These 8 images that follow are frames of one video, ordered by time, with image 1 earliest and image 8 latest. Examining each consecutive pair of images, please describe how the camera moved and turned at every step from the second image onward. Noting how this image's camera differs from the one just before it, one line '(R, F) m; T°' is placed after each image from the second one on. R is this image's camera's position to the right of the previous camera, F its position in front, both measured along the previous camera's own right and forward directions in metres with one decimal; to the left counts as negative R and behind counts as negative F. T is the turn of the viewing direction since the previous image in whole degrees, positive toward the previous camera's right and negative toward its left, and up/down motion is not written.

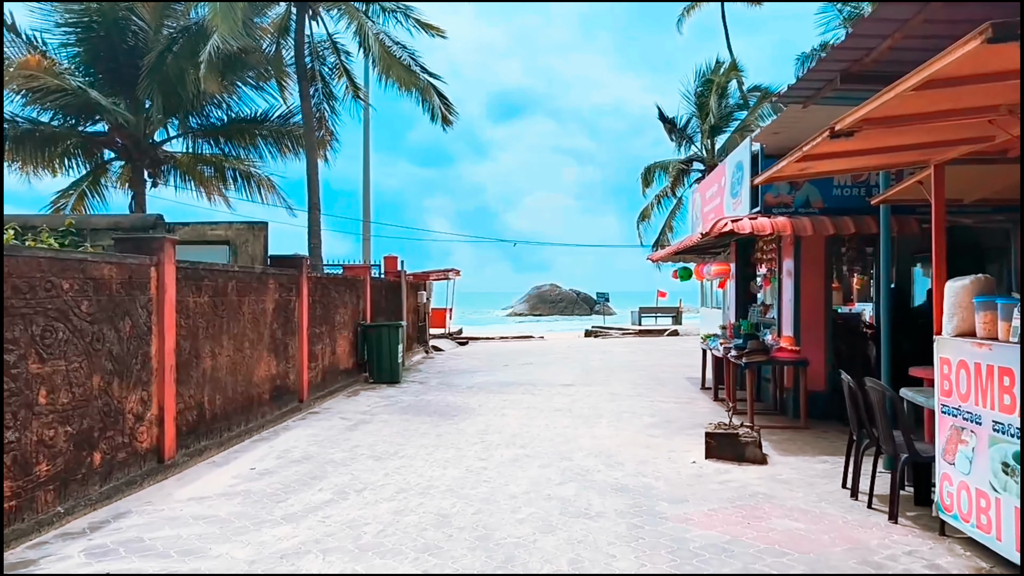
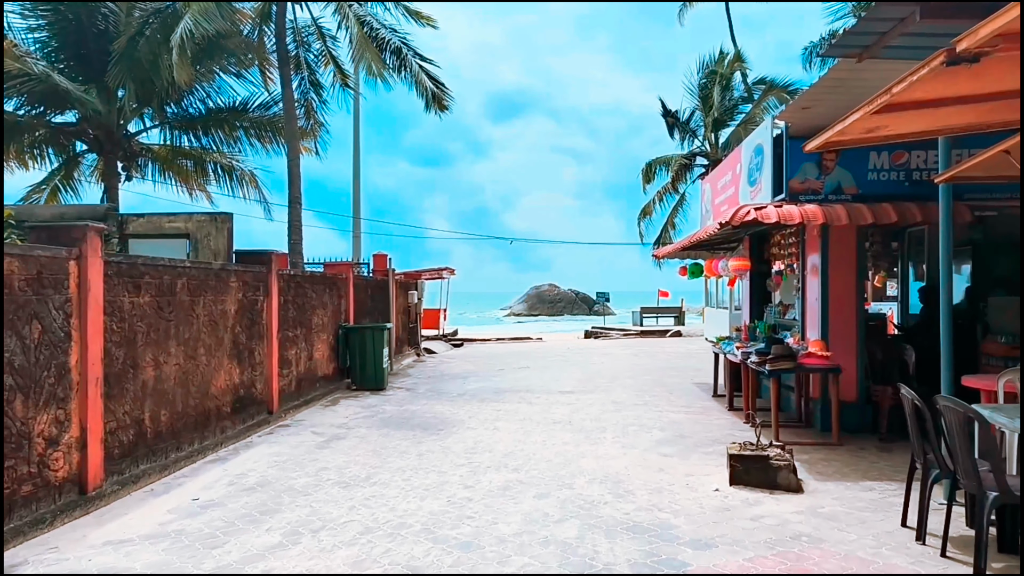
(+0.1, +0.8) m; 0°
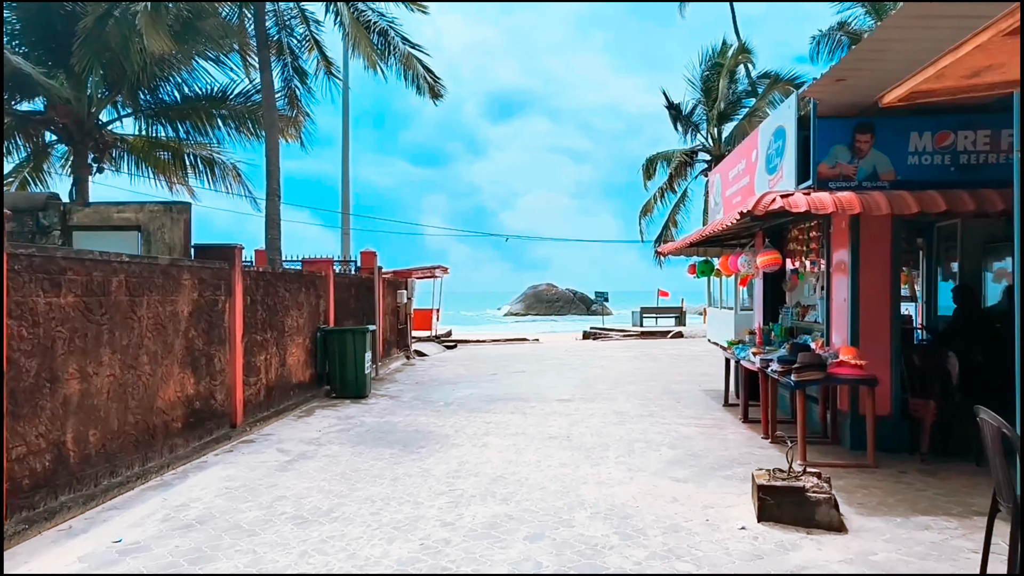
(+0.1, +0.7) m; 0°
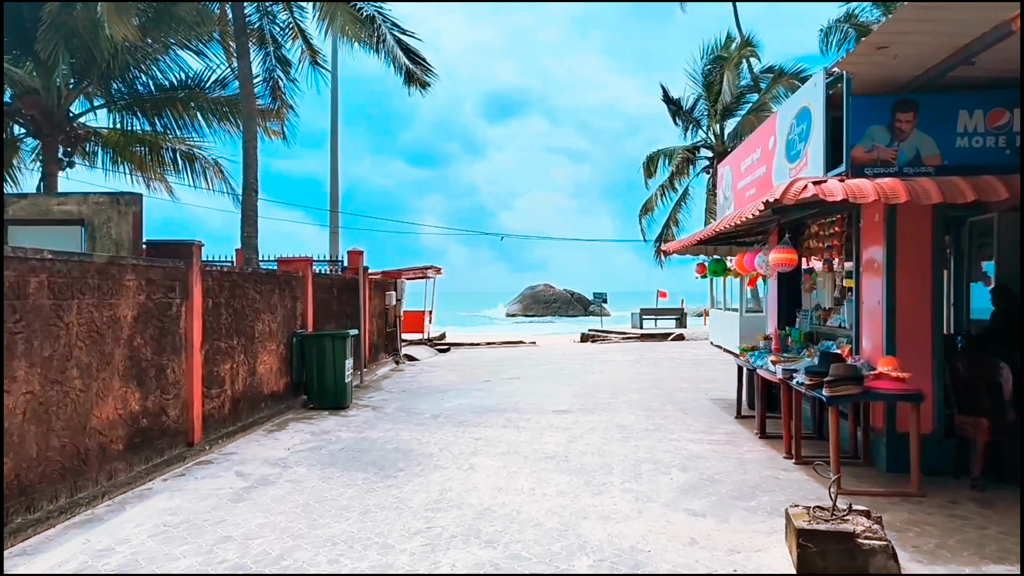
(+0.1, +0.7) m; 0°
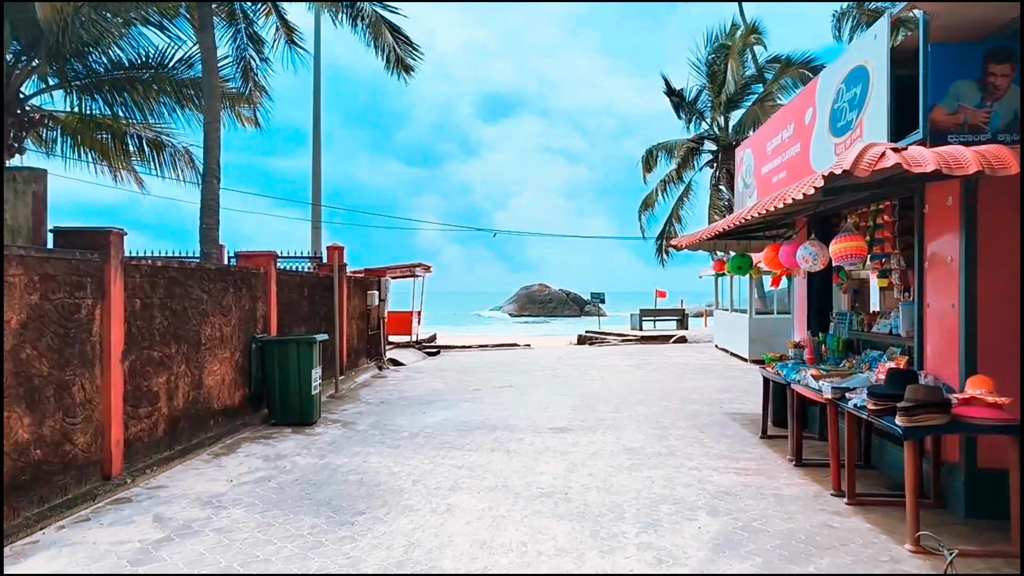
(+0.1, +1.0) m; 0°
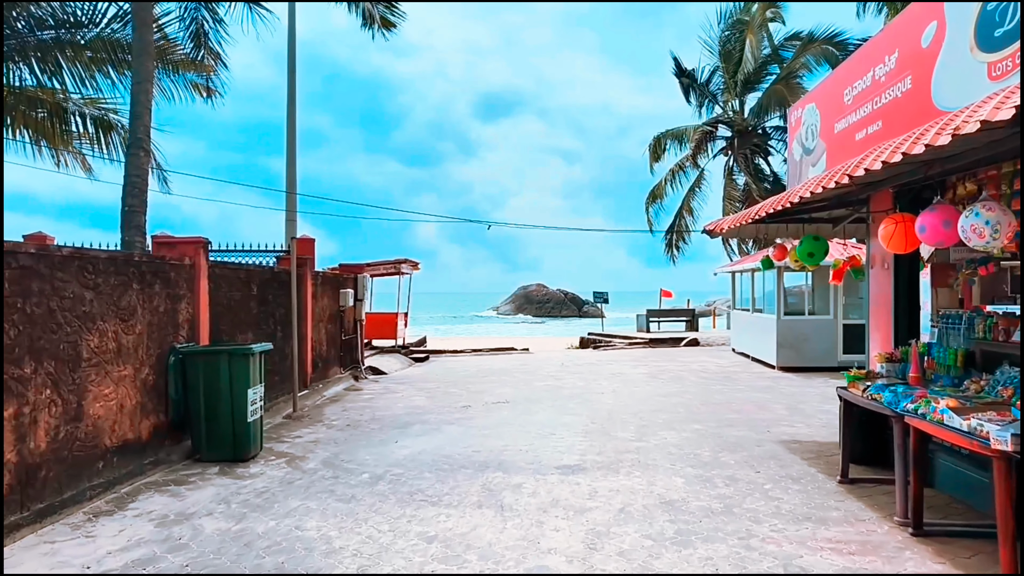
(0.0, +1.6) m; 0°
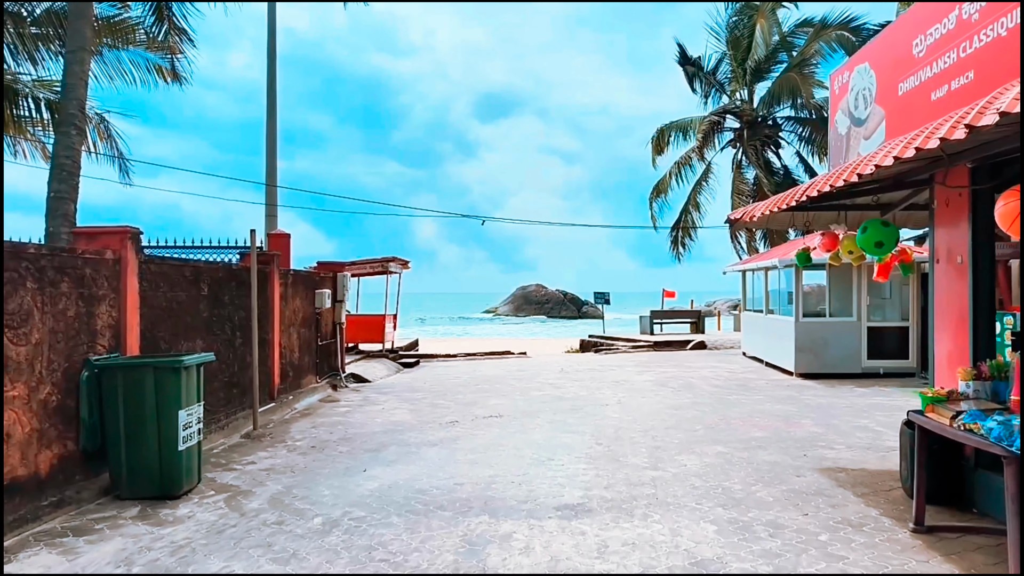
(+0.1, +1.0) m; 0°
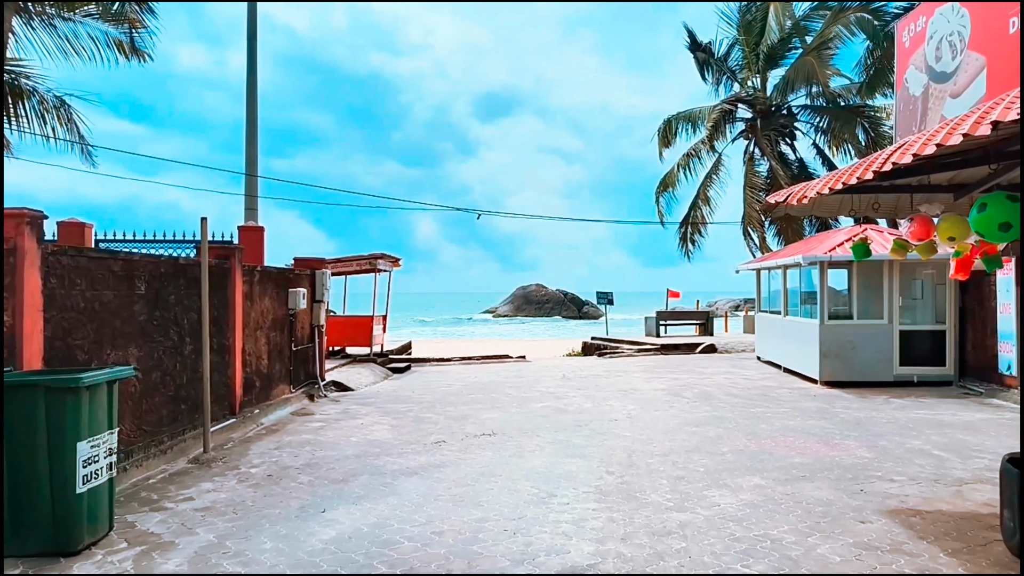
(0.0, +1.0) m; 0°
